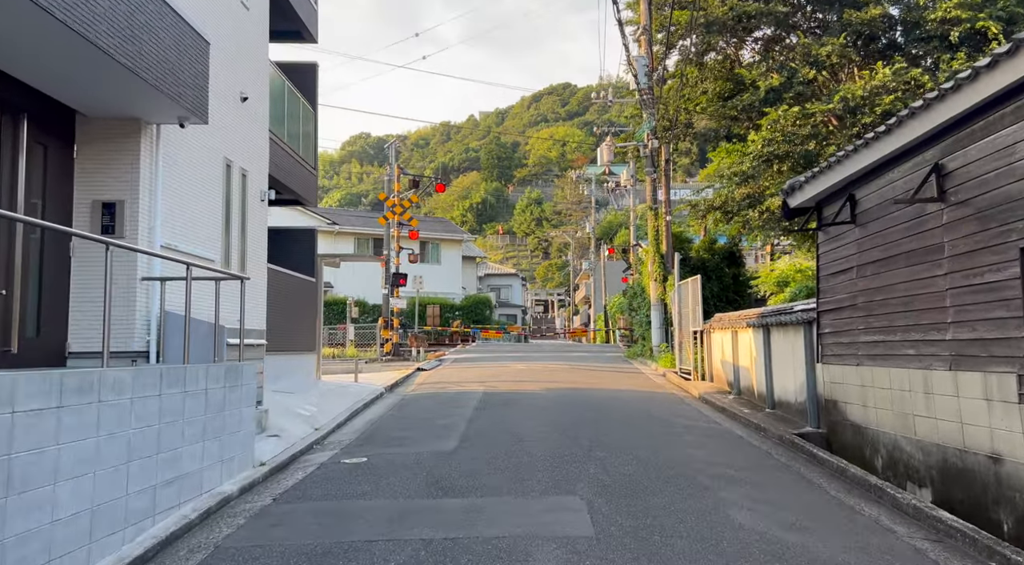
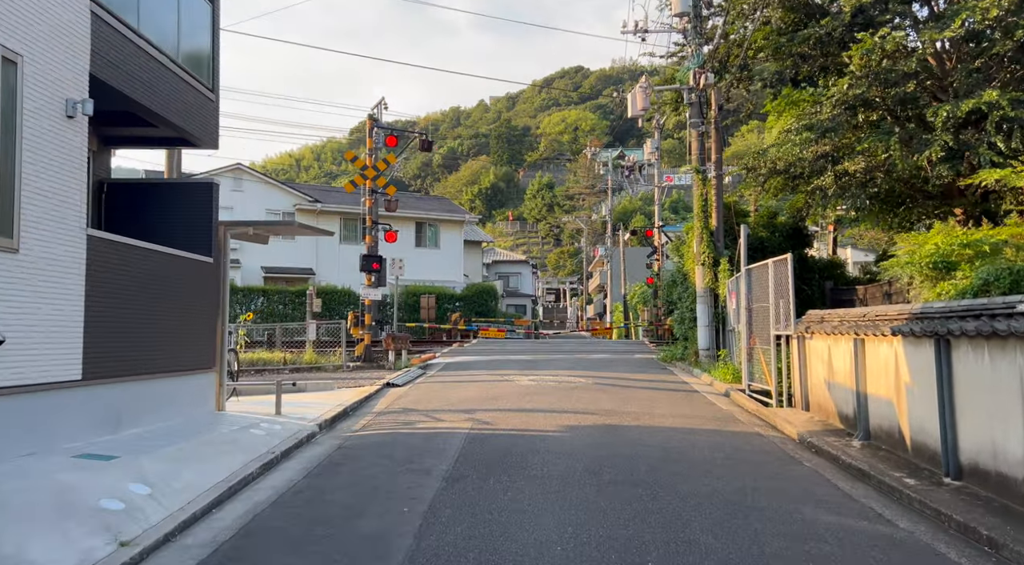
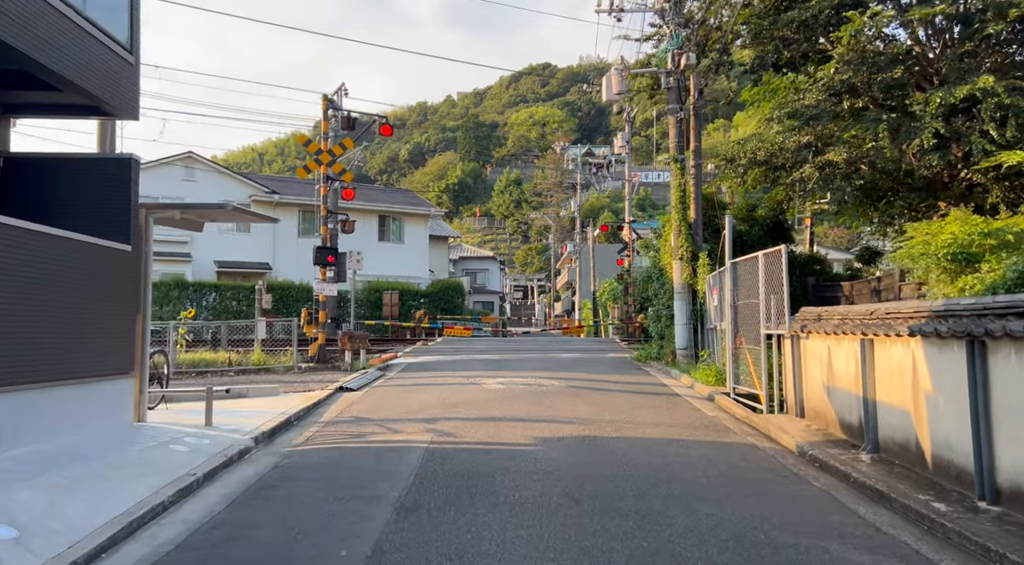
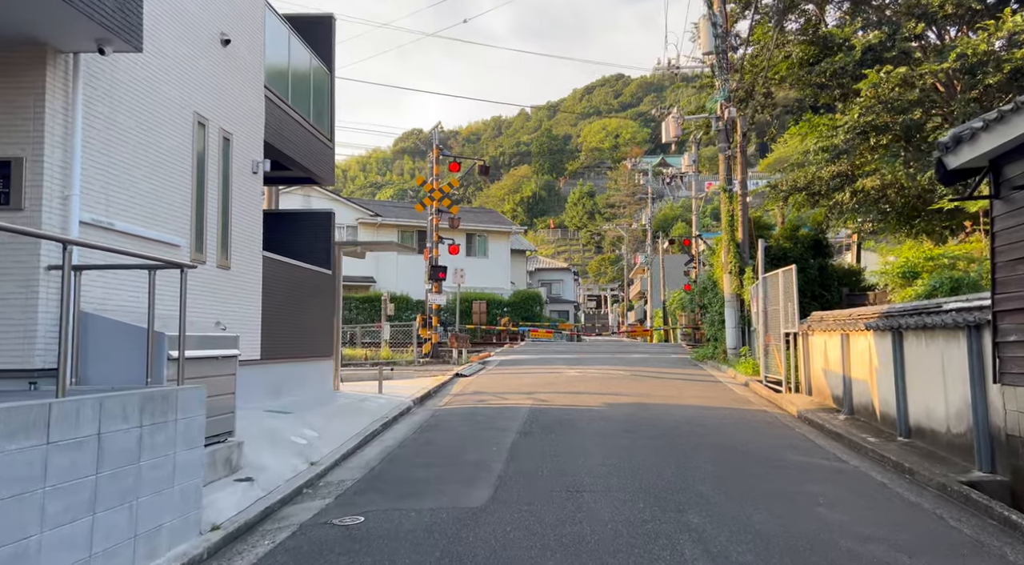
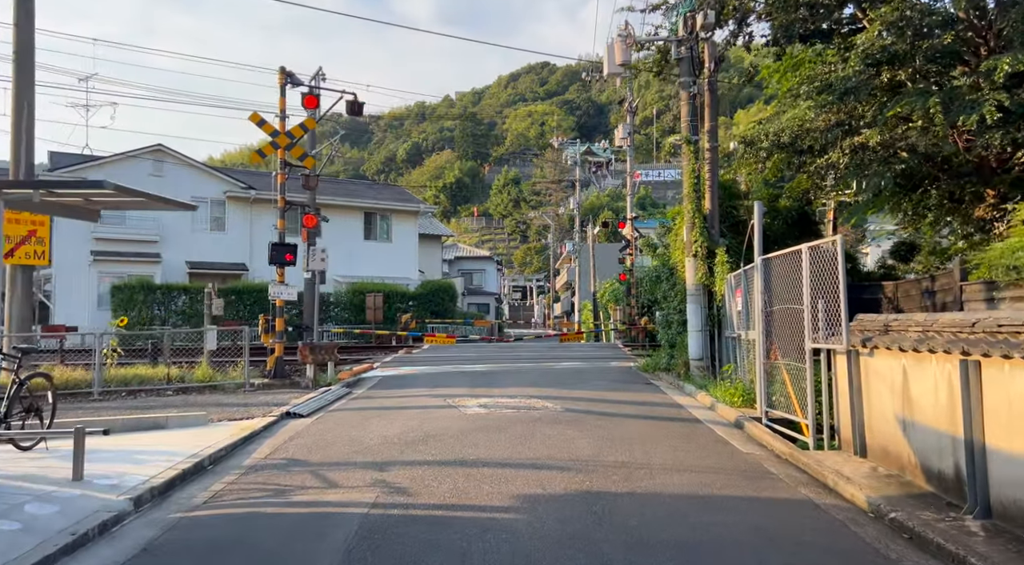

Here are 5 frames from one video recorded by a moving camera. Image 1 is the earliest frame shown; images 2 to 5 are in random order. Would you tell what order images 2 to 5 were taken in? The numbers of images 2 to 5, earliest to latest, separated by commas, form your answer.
4, 2, 3, 5
